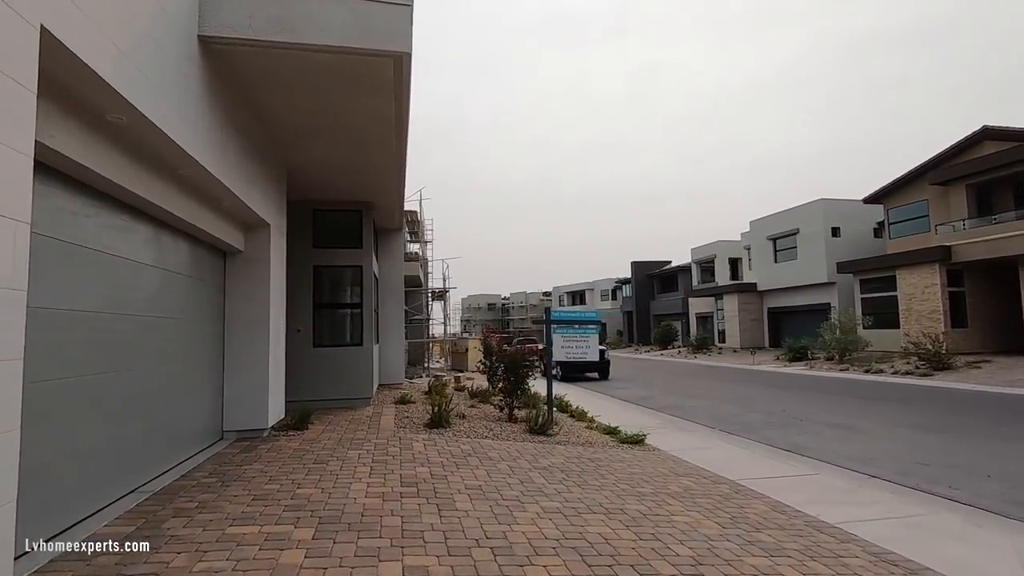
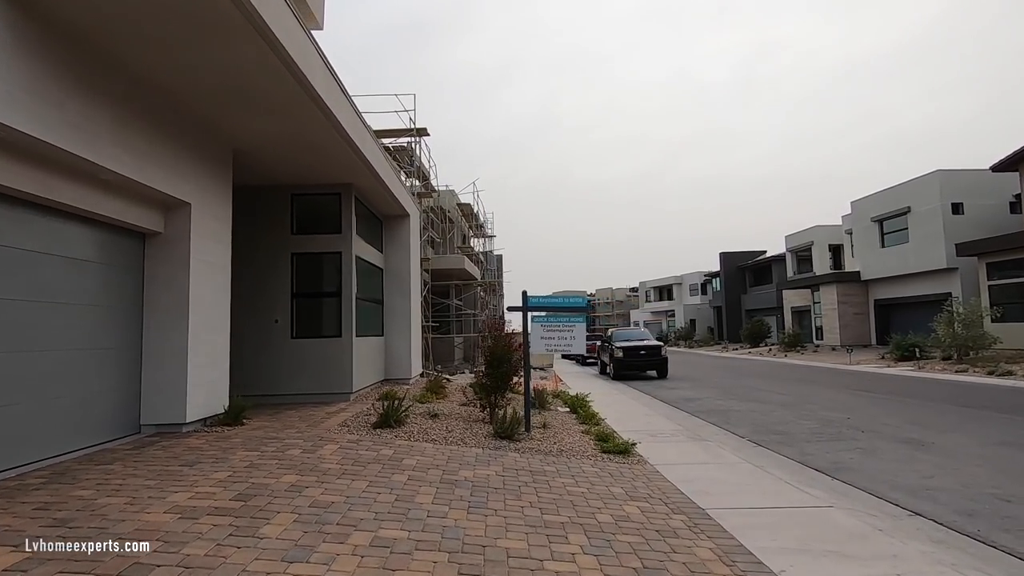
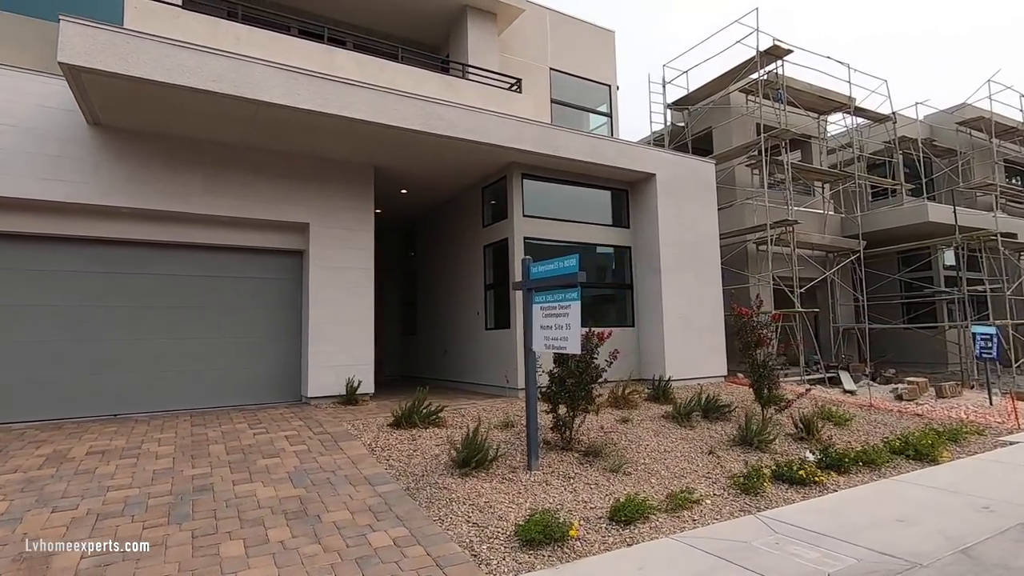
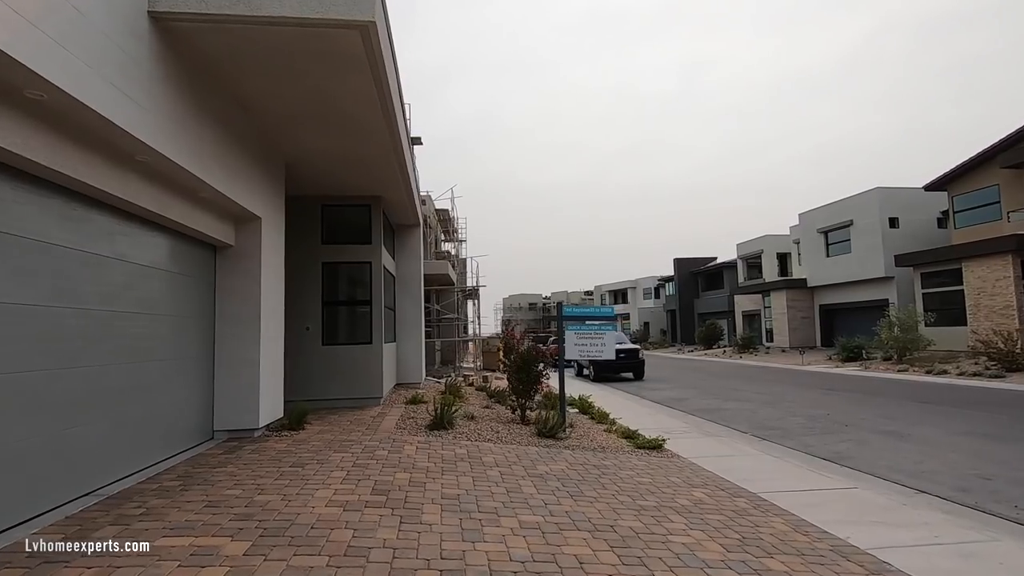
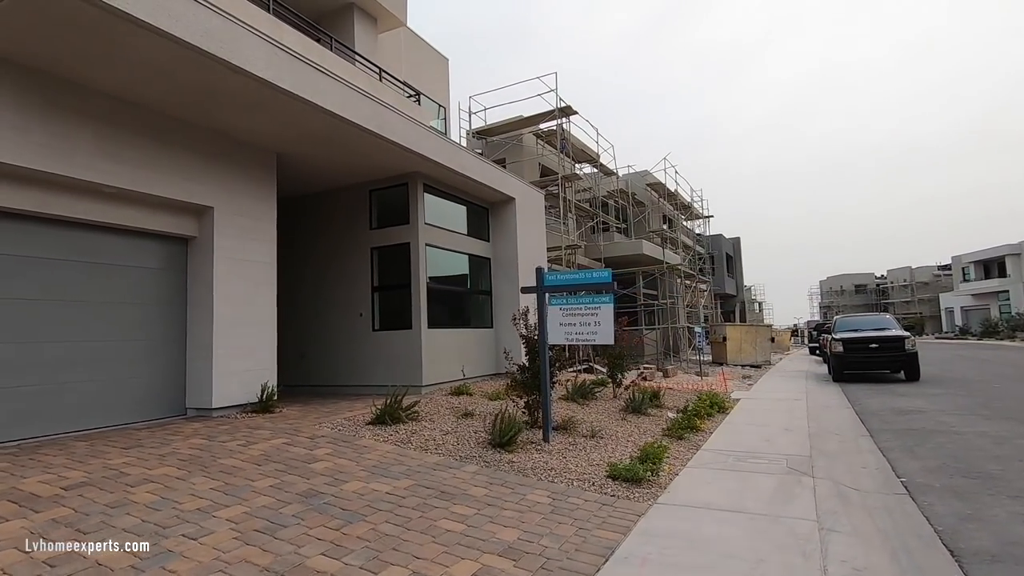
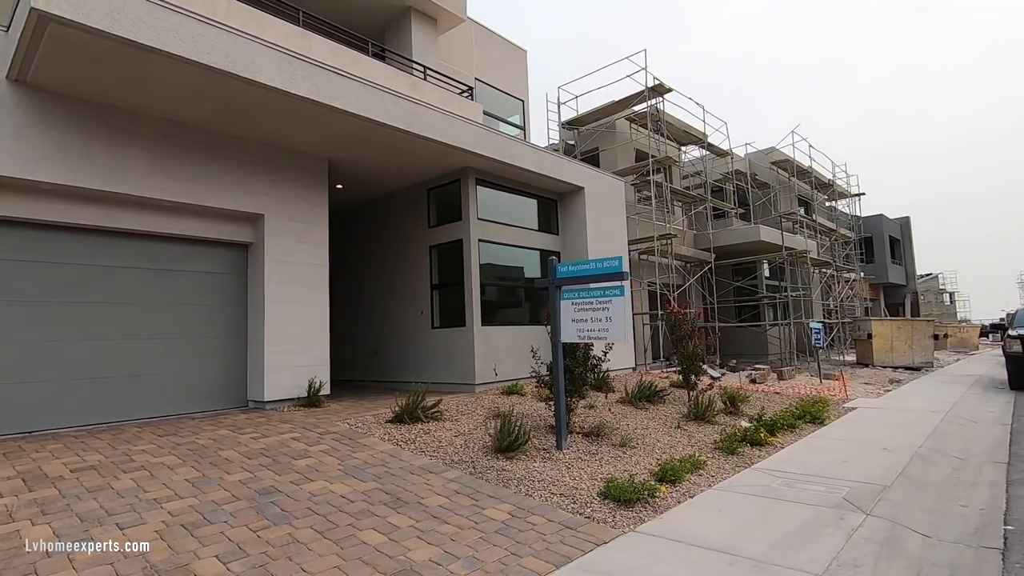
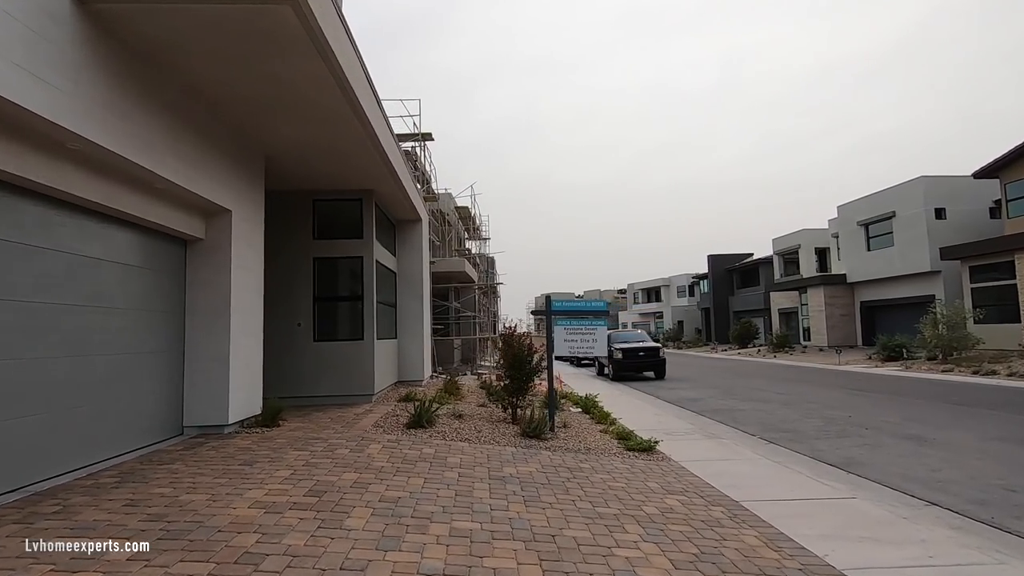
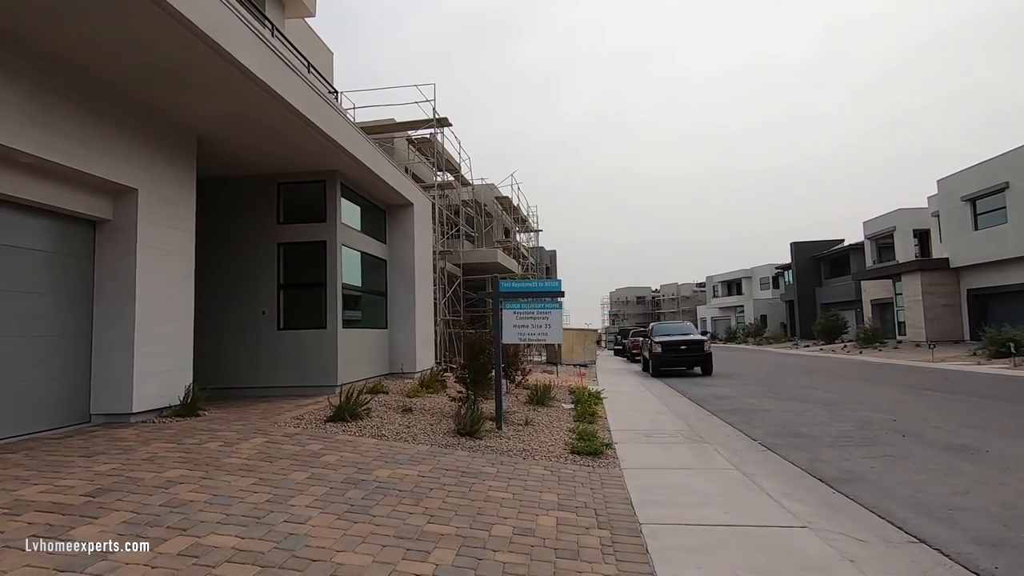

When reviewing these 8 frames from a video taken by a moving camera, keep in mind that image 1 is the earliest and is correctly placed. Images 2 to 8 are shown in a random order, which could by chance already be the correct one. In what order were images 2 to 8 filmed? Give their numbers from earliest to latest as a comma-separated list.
4, 7, 2, 8, 5, 6, 3
